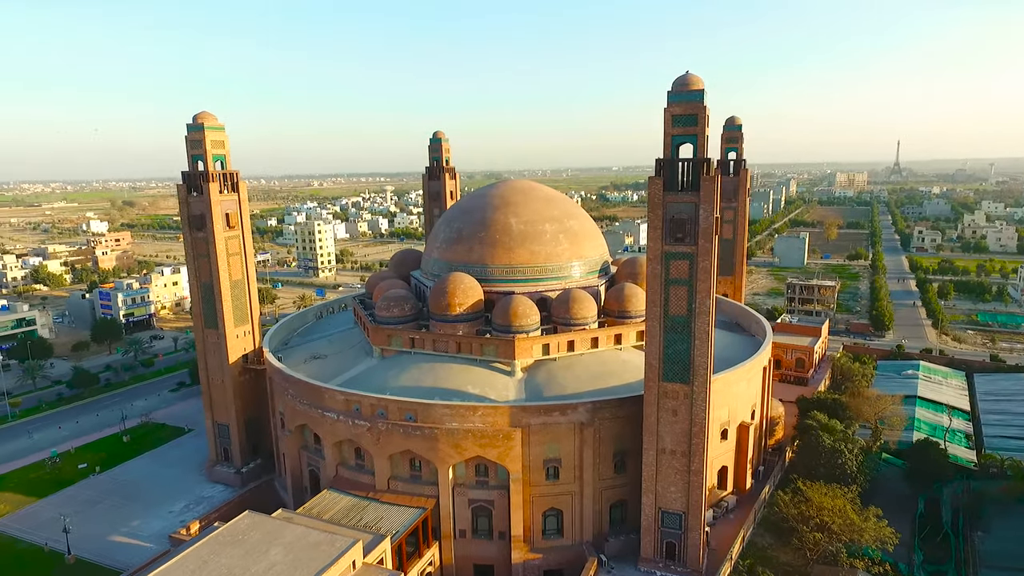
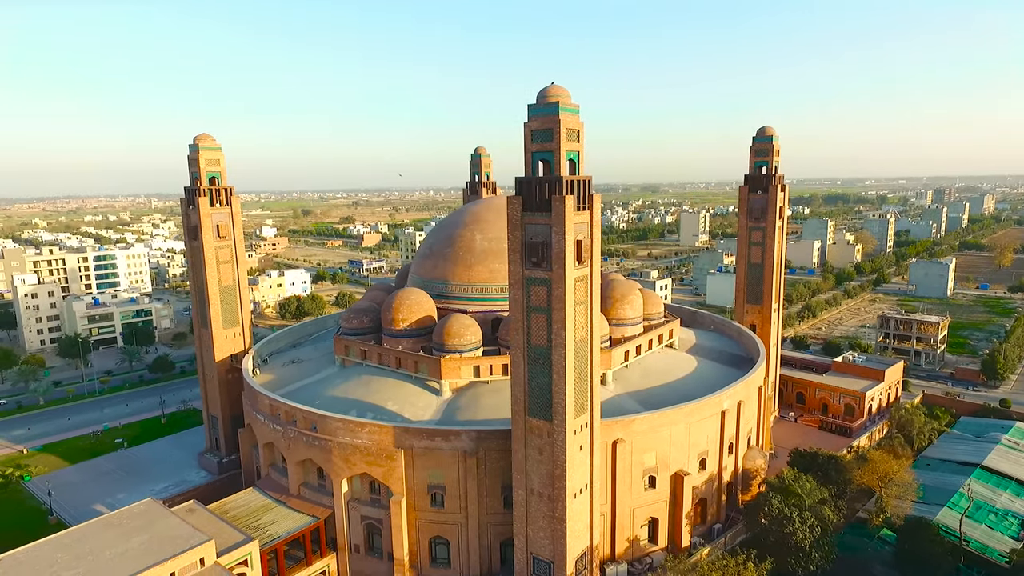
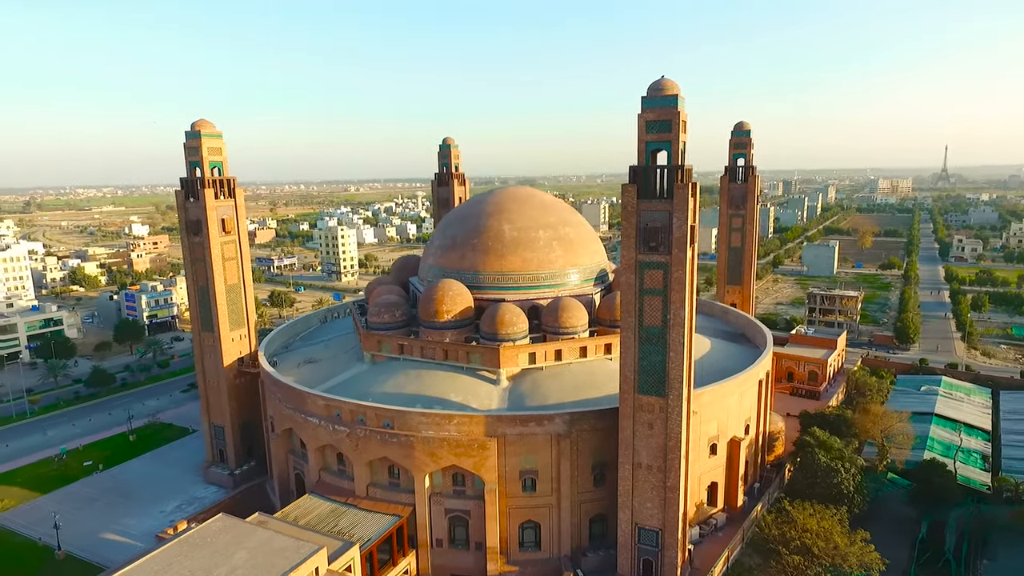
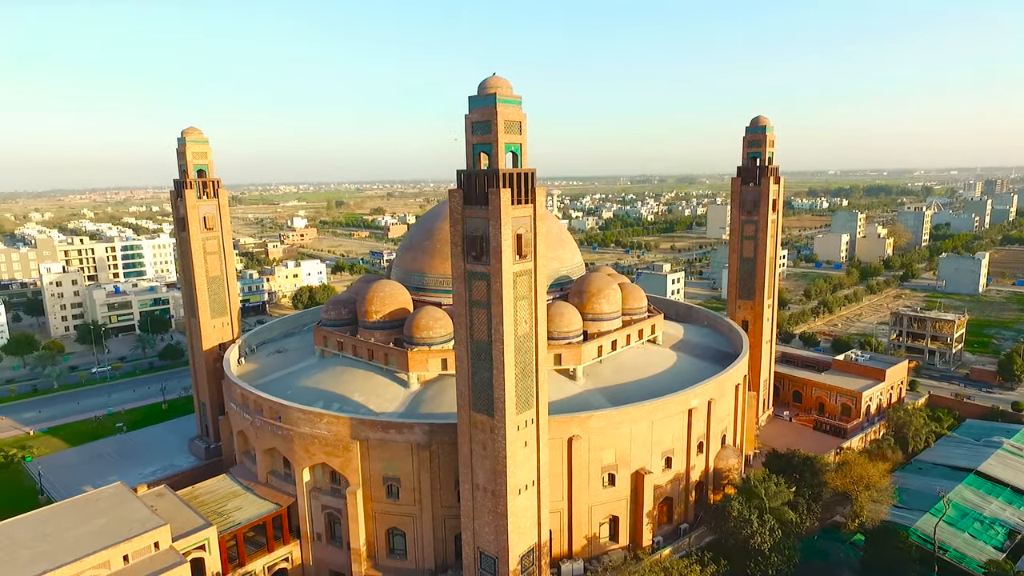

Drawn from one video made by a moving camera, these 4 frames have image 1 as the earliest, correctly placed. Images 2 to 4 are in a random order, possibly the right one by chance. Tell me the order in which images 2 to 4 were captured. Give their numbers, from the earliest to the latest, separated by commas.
3, 2, 4
